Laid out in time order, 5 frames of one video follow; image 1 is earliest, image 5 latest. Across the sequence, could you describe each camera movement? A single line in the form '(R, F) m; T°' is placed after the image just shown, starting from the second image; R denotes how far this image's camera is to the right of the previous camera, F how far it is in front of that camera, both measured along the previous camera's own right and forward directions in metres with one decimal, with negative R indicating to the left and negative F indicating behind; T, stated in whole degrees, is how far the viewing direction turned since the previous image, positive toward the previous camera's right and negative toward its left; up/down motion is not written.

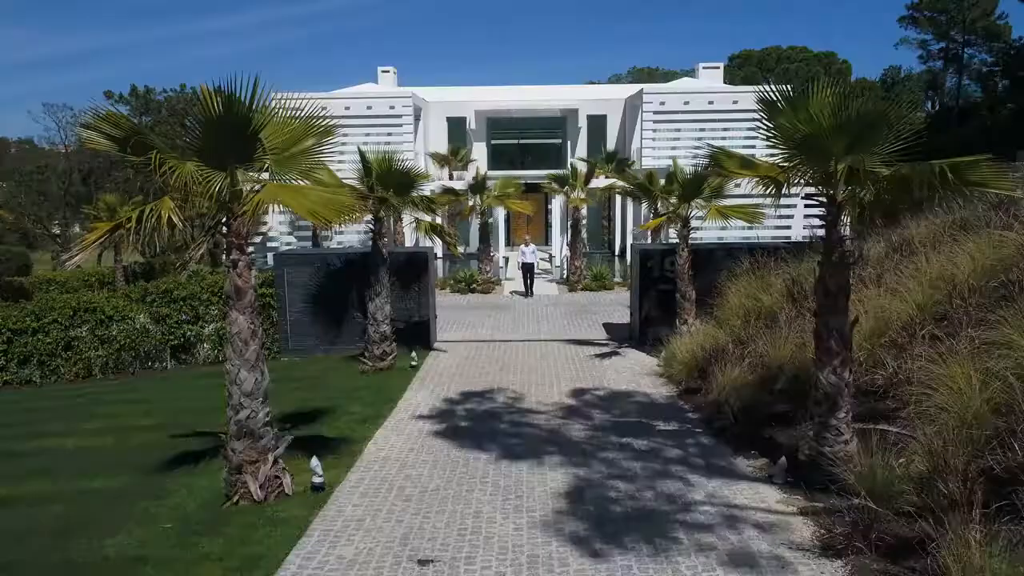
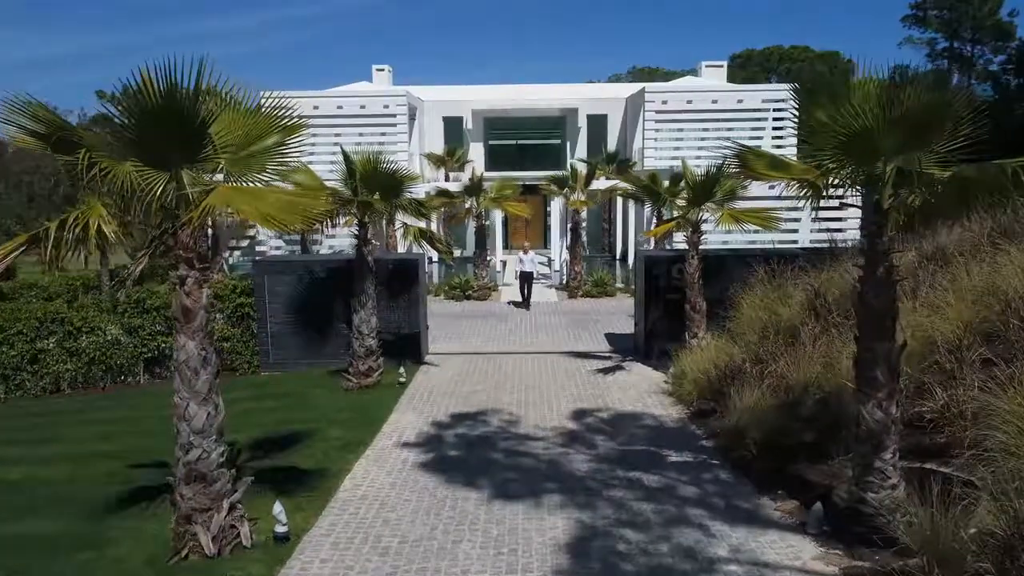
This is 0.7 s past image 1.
(0.0, +0.8) m; 0°
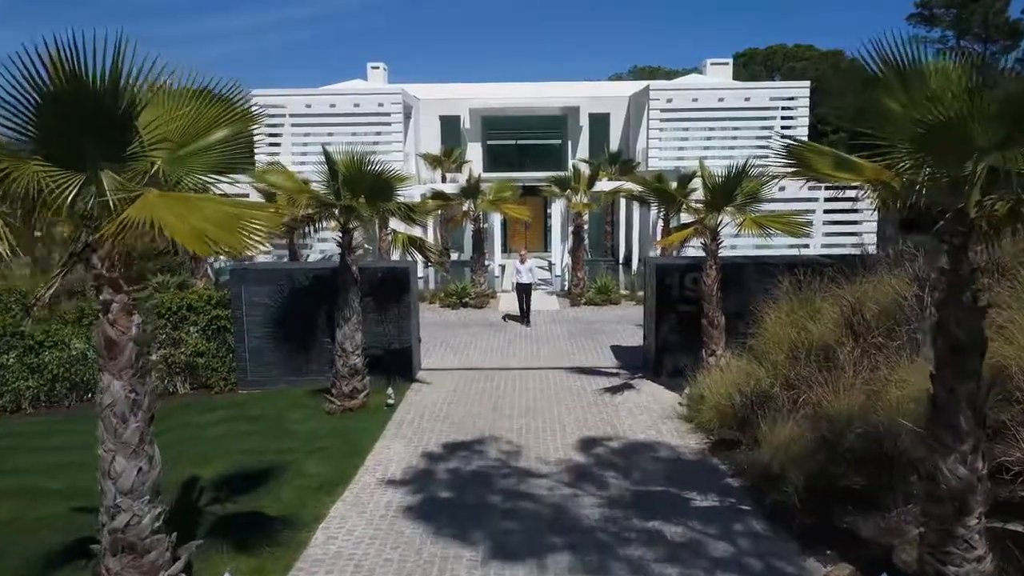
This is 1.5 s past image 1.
(0.0, +1.0) m; 0°
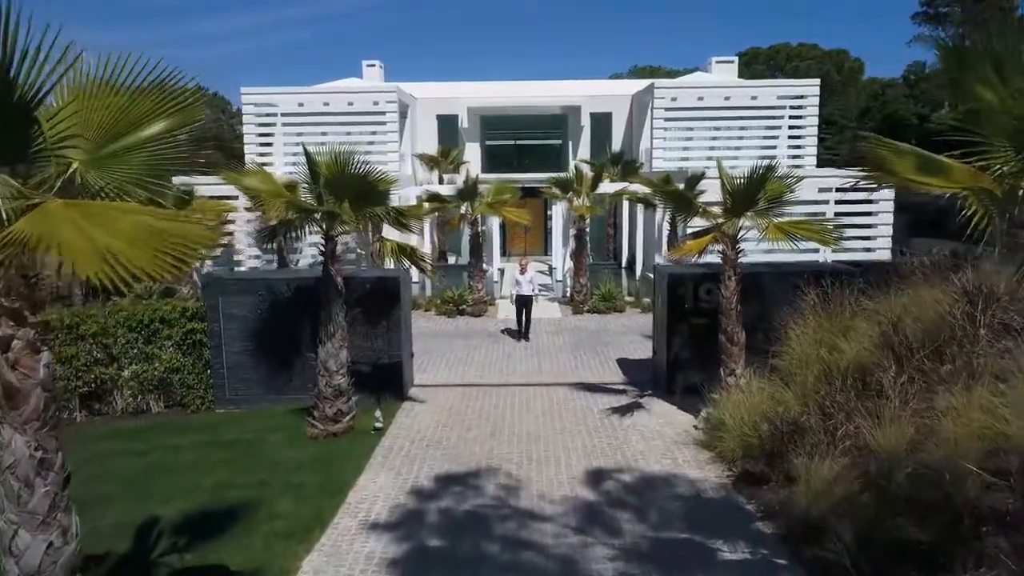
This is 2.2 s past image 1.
(0.0, +0.8) m; 0°
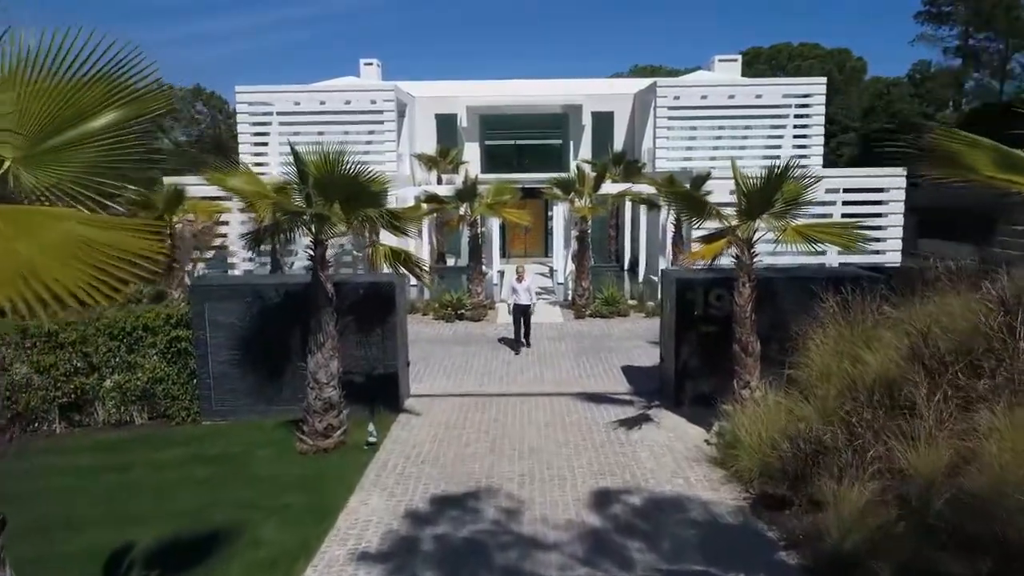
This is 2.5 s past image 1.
(0.0, +0.5) m; 0°
